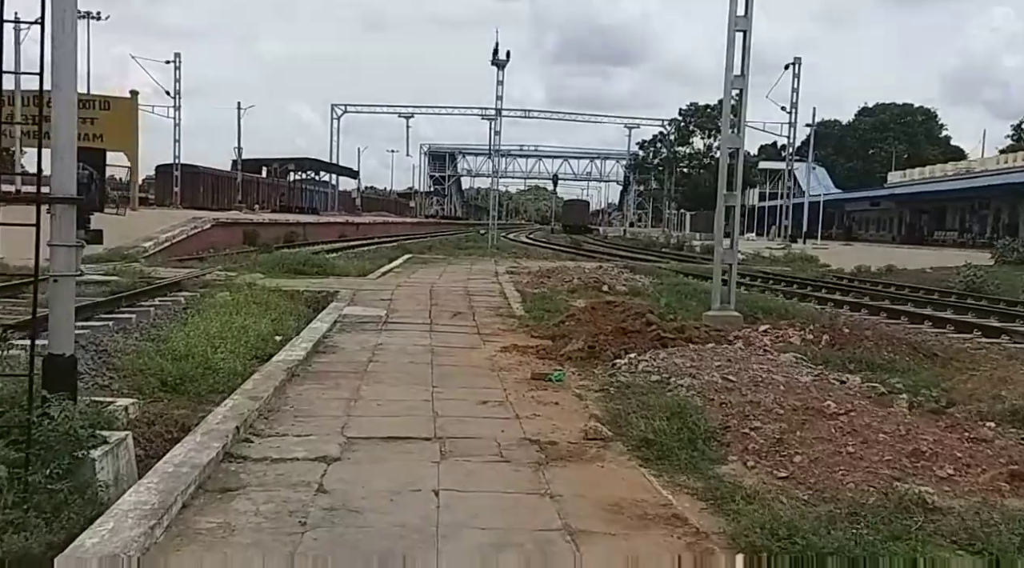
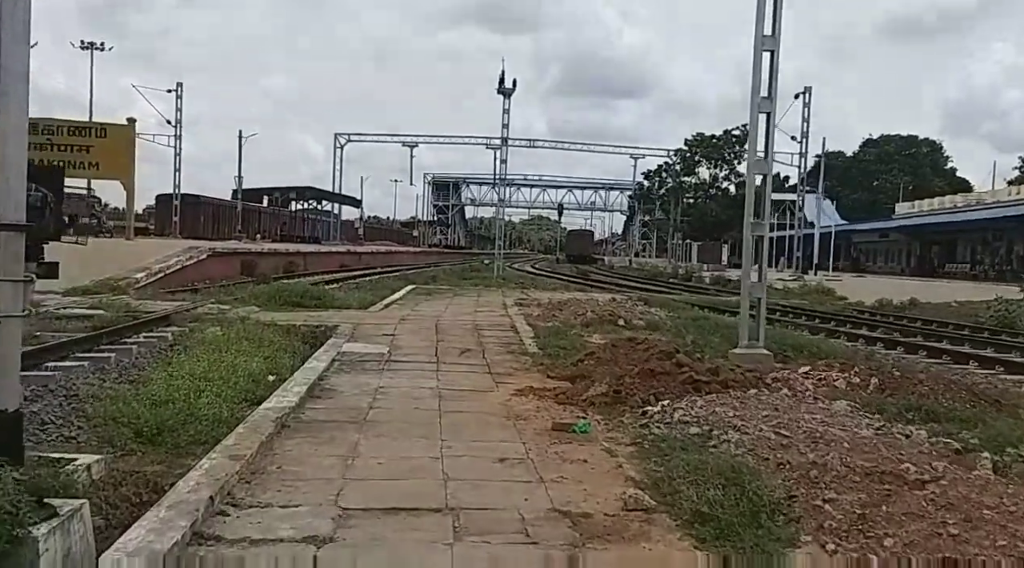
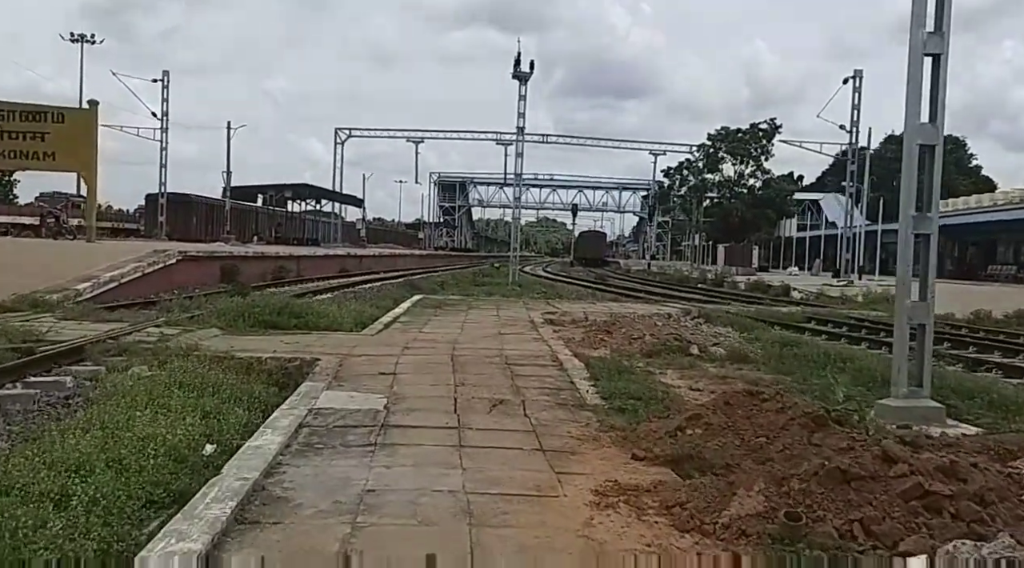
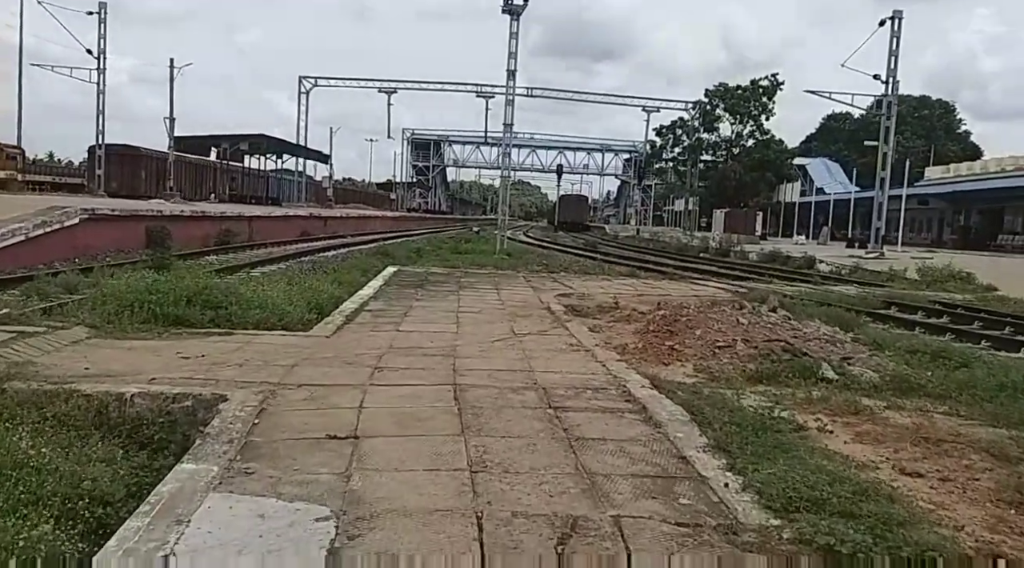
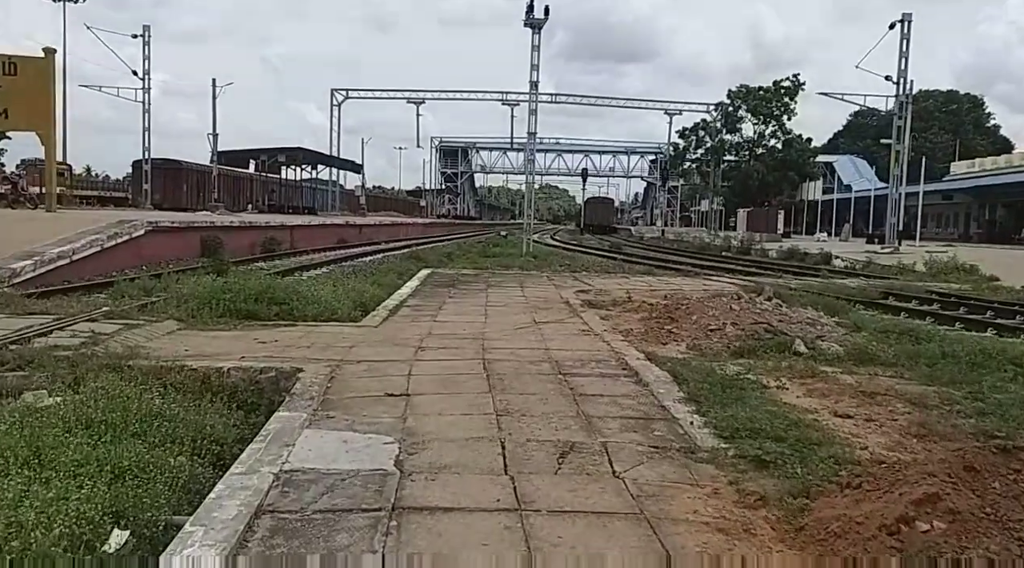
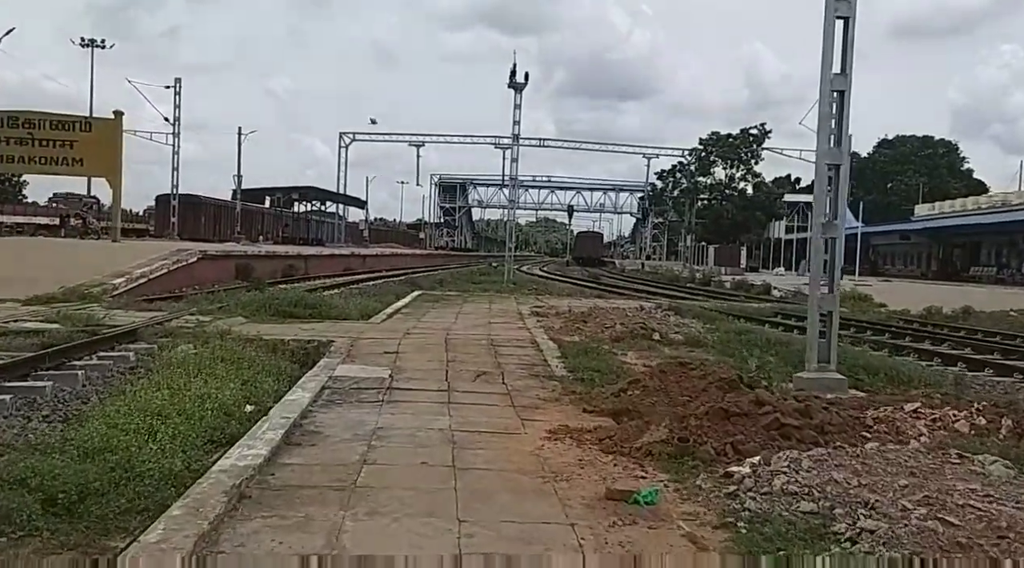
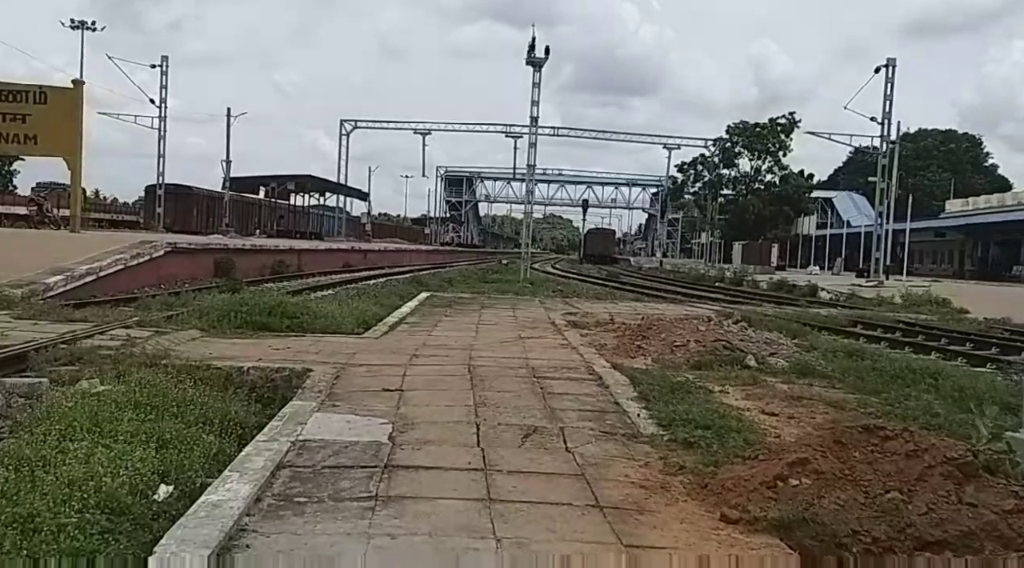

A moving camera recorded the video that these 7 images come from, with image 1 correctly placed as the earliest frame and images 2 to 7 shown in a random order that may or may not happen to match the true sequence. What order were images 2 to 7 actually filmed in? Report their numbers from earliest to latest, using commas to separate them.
2, 6, 3, 7, 5, 4
